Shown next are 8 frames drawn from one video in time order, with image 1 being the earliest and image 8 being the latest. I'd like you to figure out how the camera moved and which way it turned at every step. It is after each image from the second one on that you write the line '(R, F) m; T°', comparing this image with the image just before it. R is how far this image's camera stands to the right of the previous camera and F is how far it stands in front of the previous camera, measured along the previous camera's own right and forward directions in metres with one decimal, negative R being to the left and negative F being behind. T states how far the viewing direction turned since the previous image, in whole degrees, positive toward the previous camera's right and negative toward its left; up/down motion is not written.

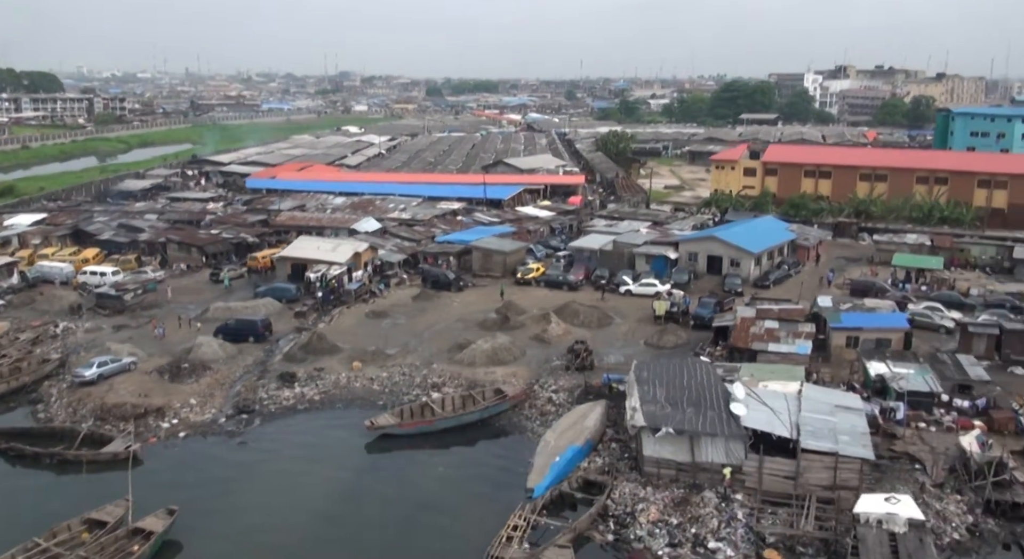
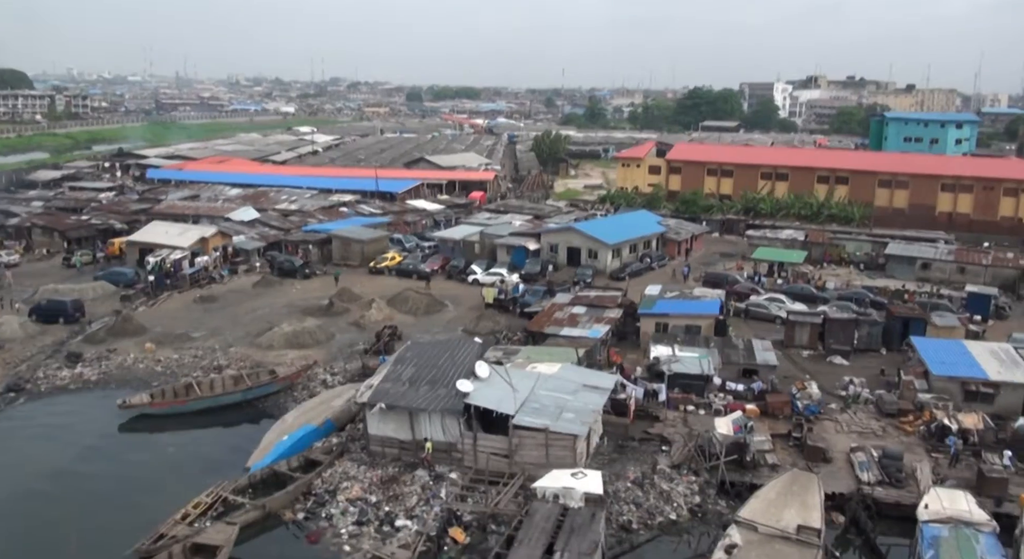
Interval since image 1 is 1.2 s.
(+6.3, +0.8) m; 0°
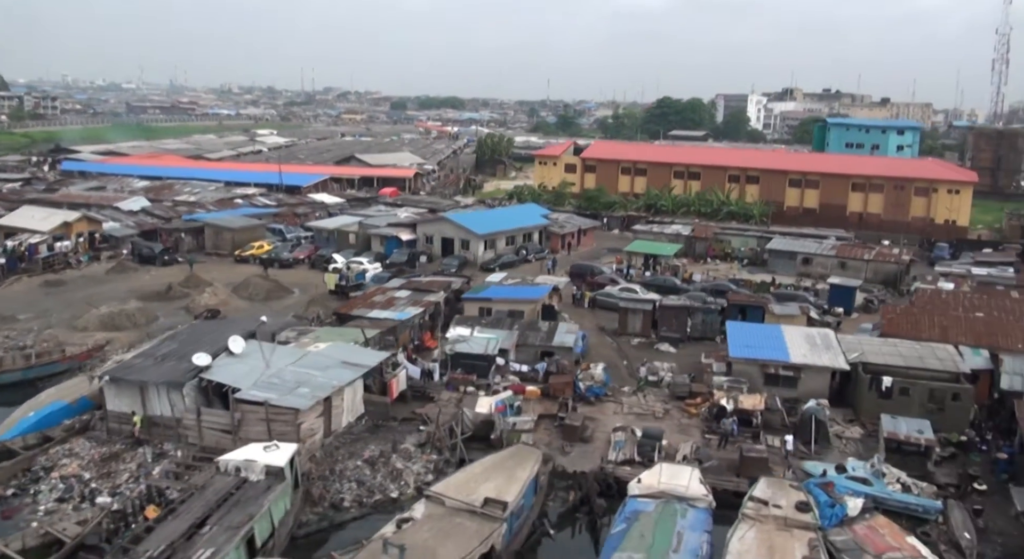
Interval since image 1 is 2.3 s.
(+5.5, +0.9) m; 0°
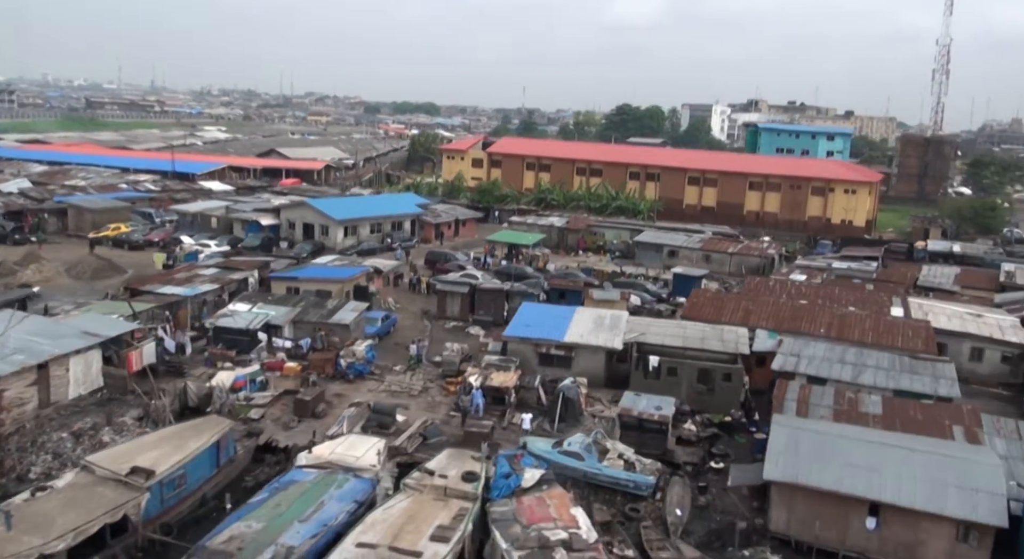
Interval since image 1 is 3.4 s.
(+5.3, +0.7) m; +1°
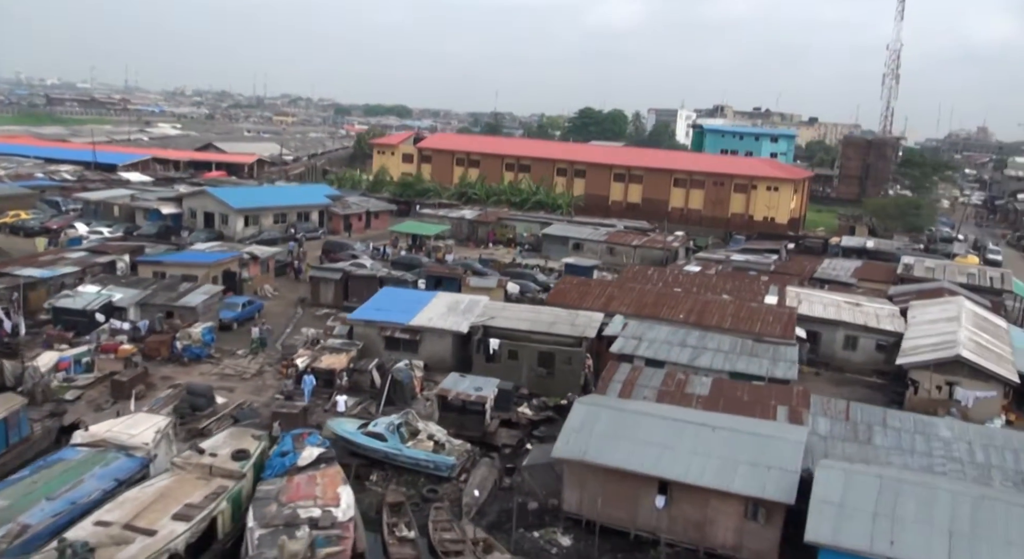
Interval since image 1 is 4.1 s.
(+3.1, +0.4) m; +1°
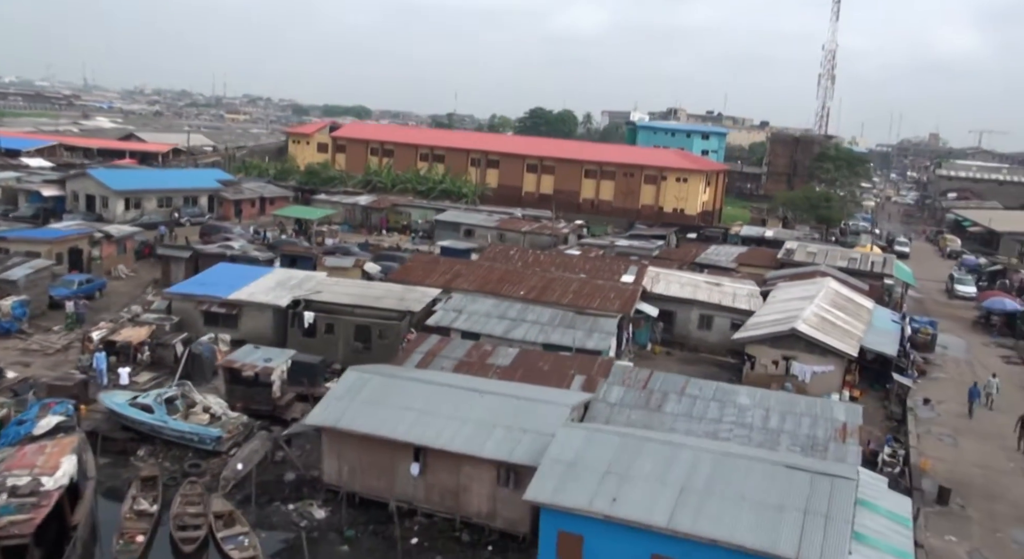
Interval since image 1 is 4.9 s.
(+3.2, +0.6) m; +2°
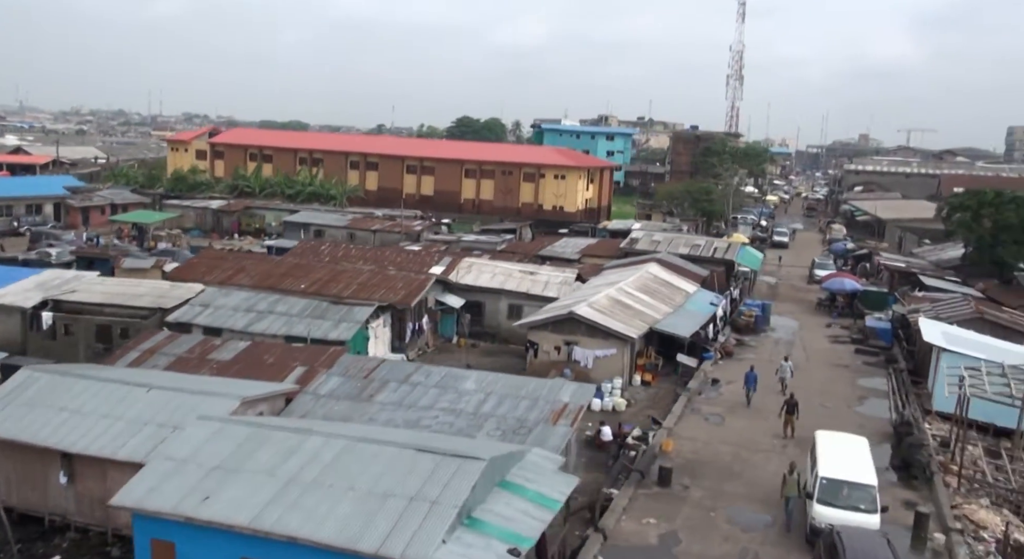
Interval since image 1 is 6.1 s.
(+3.9, +1.0) m; +3°
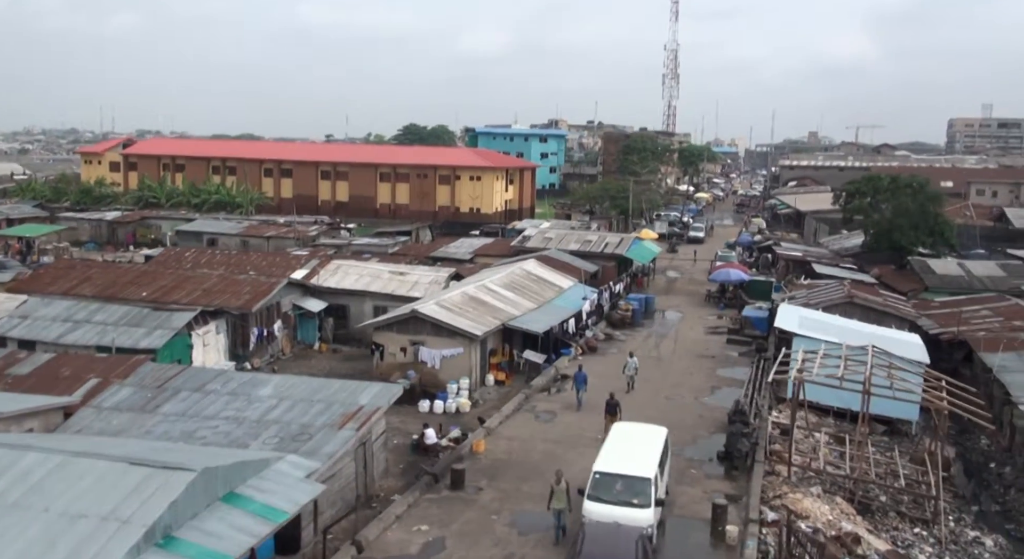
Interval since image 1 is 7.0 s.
(+2.5, +0.4) m; +2°
